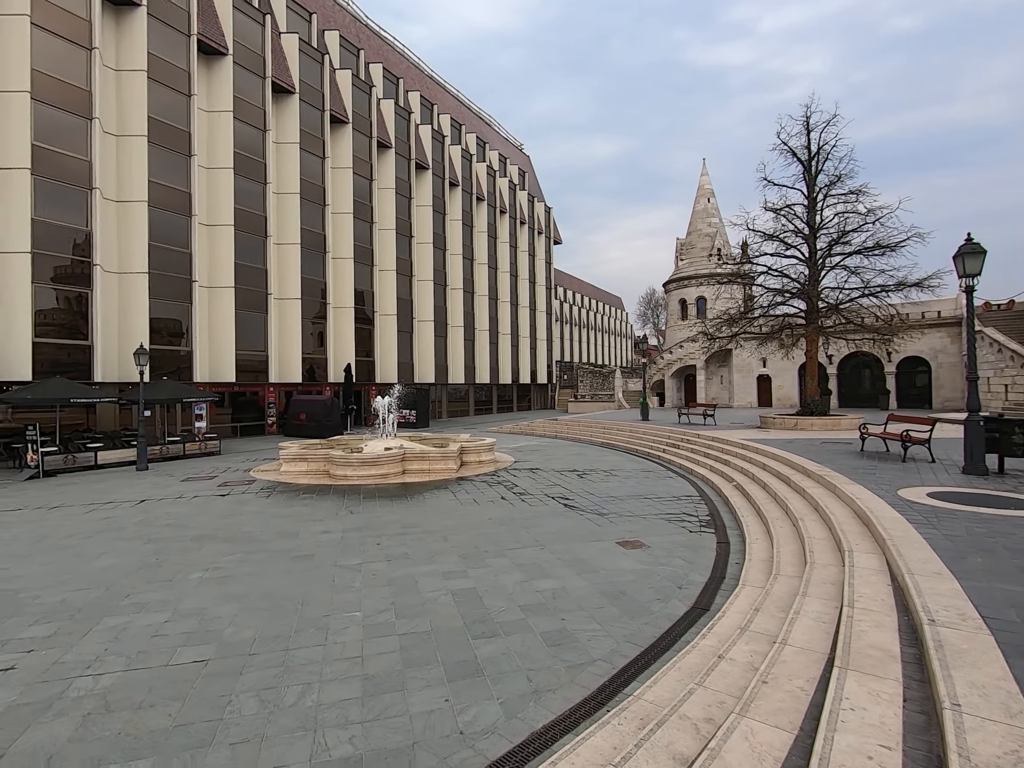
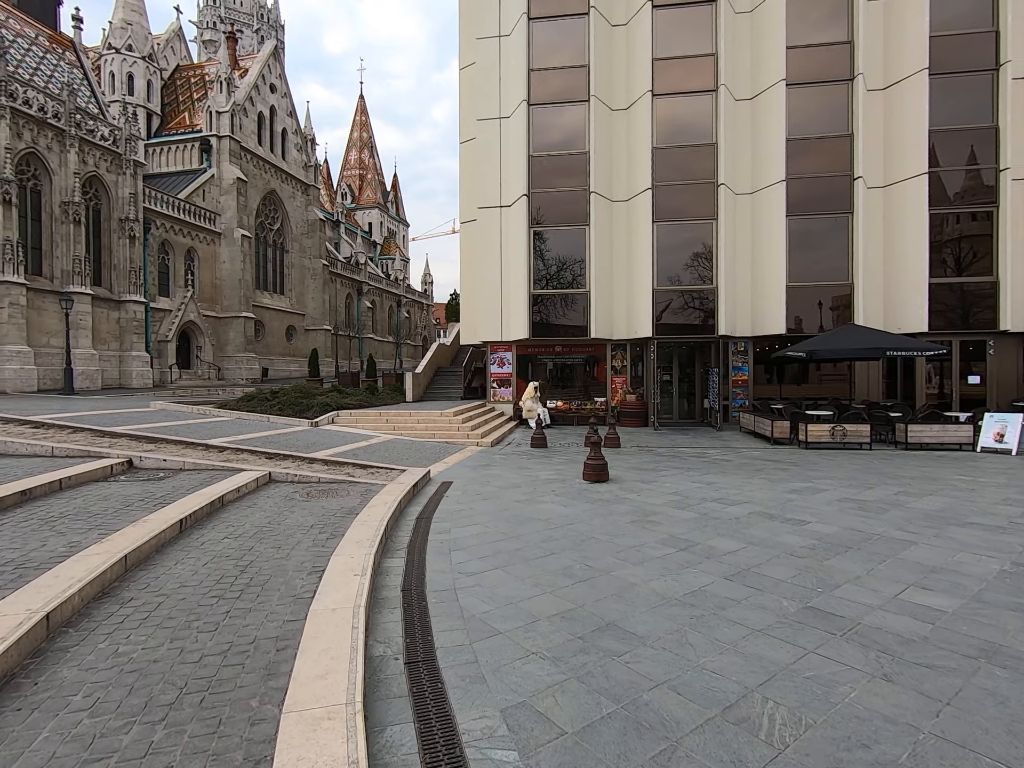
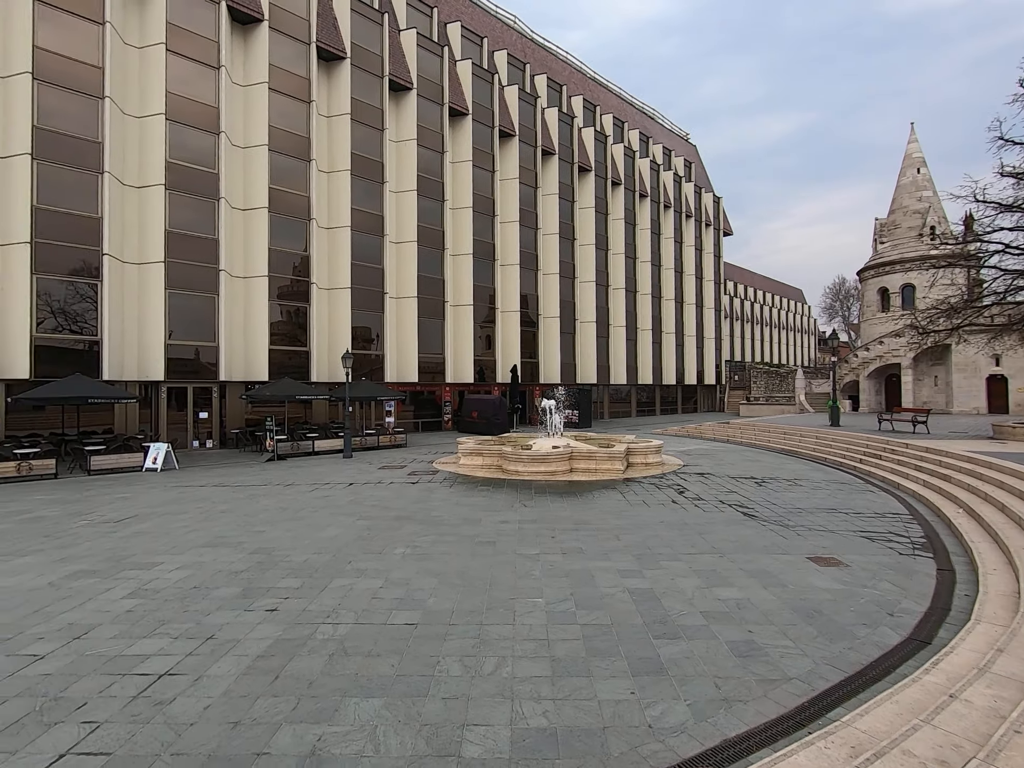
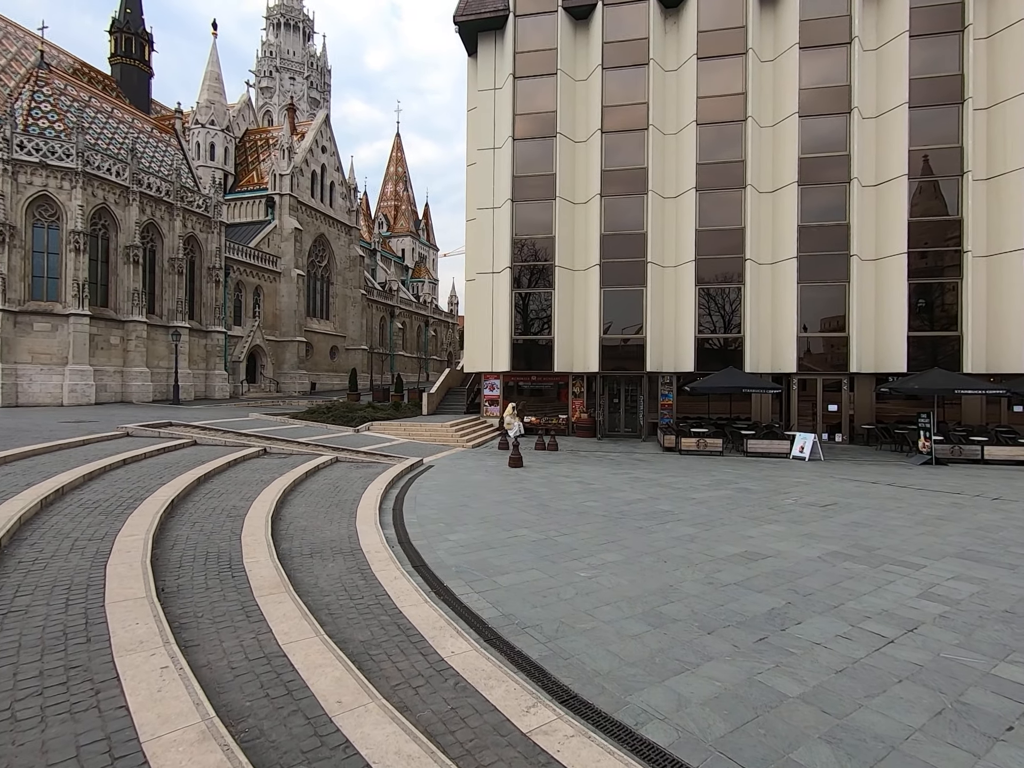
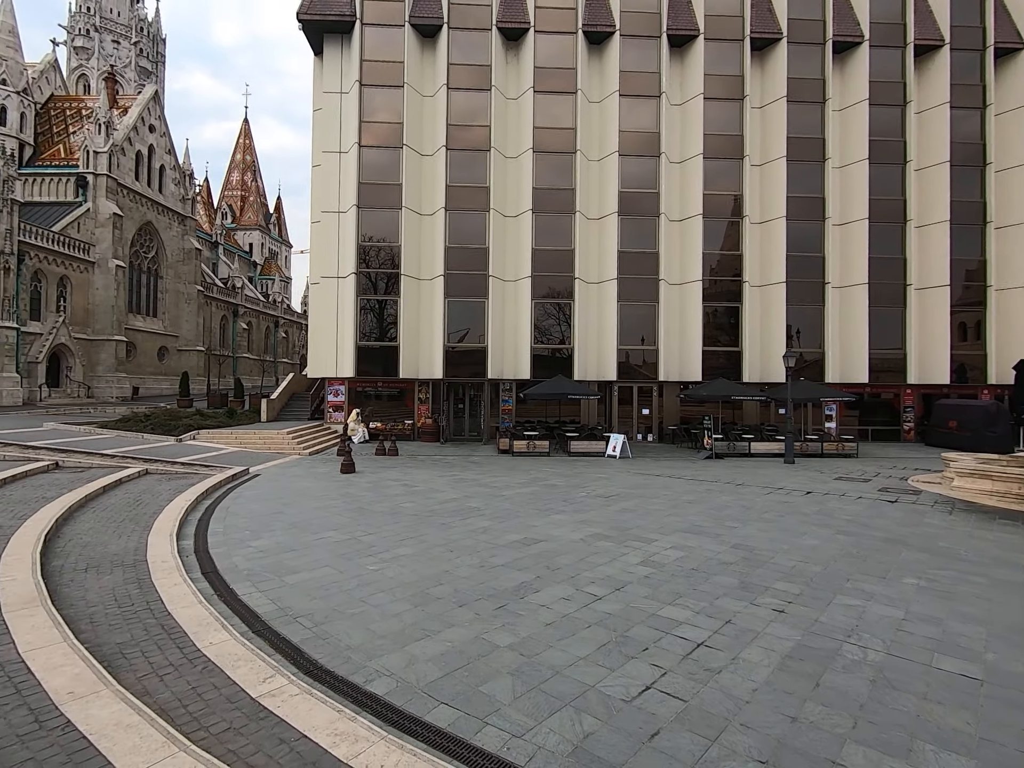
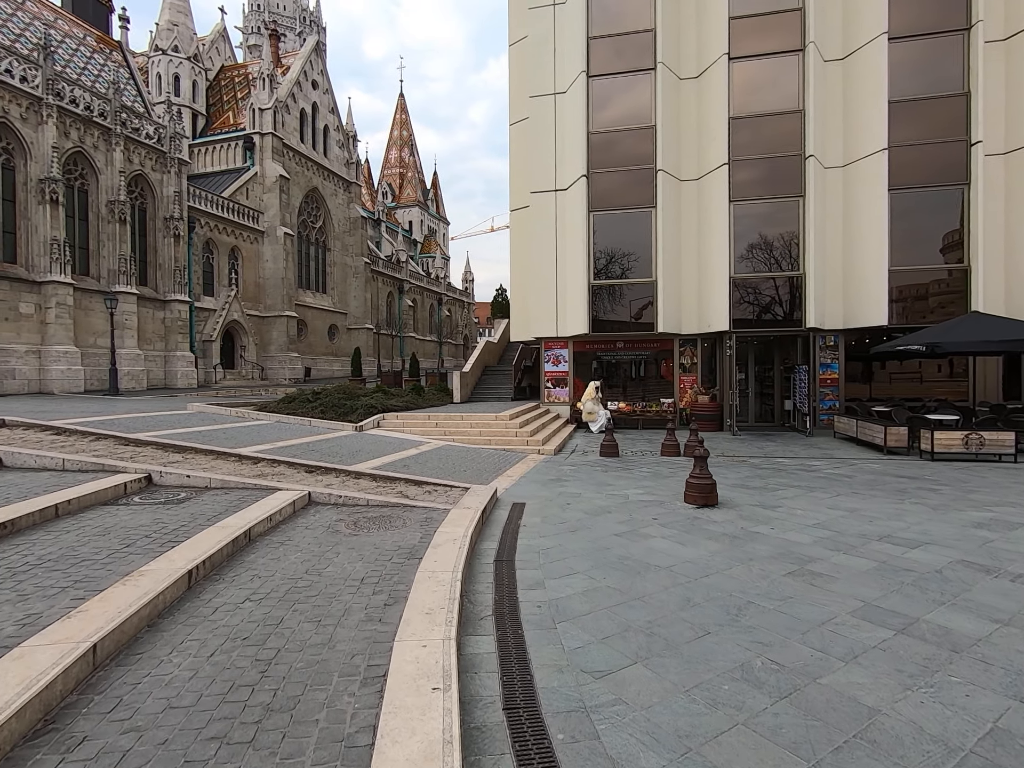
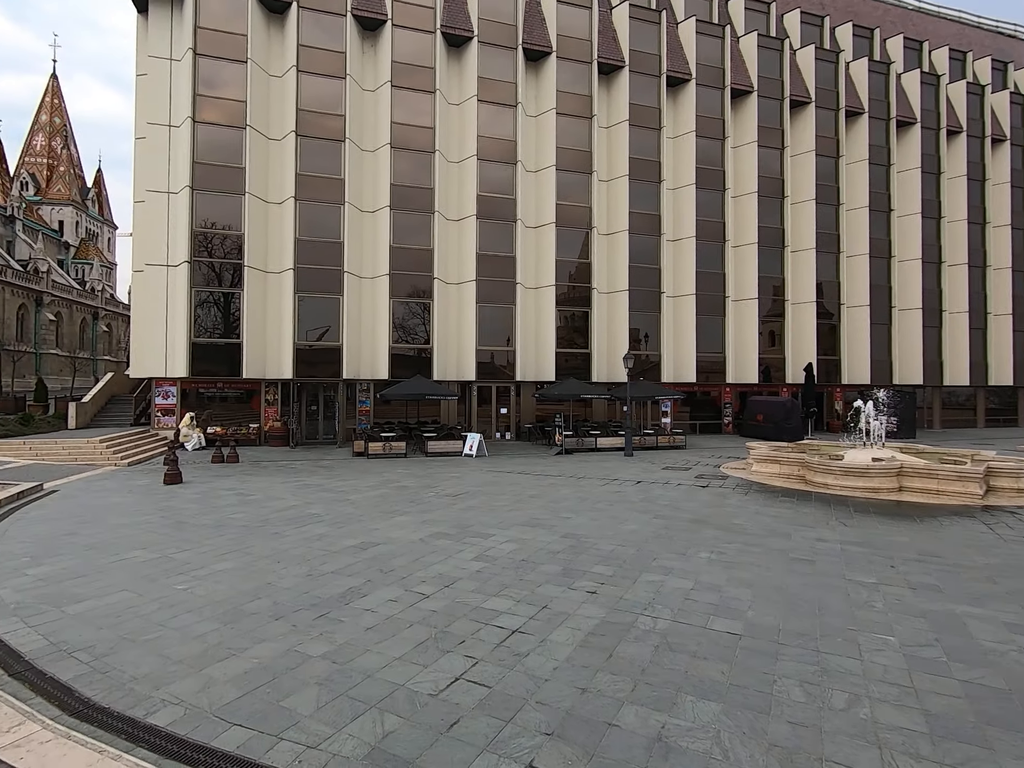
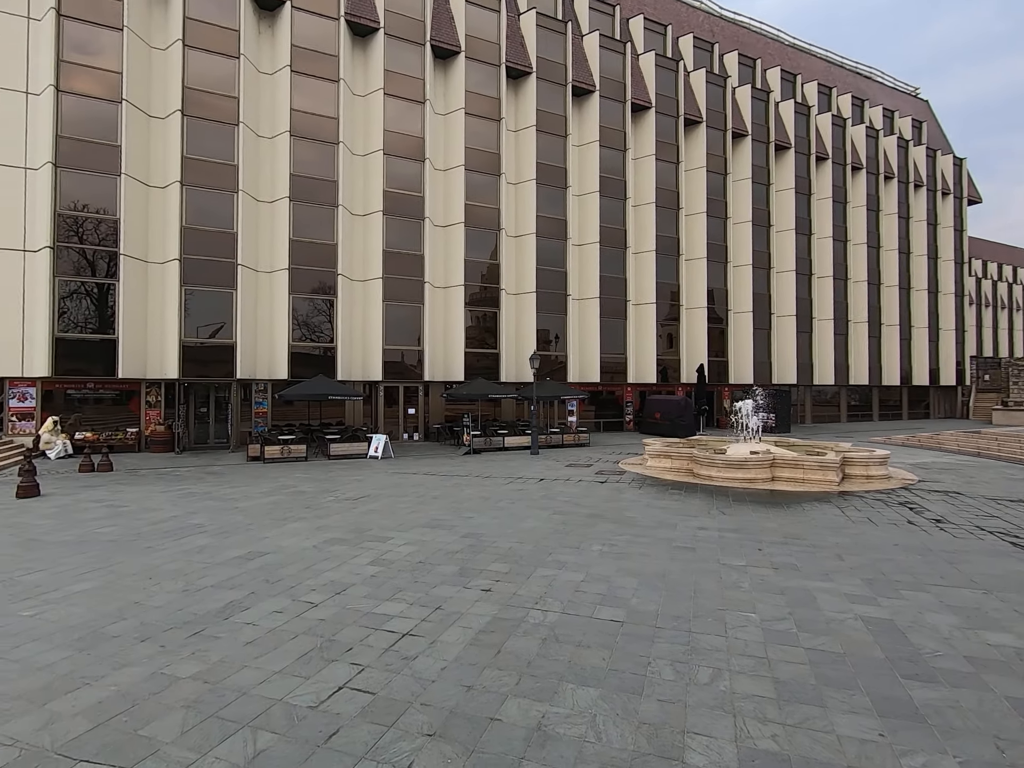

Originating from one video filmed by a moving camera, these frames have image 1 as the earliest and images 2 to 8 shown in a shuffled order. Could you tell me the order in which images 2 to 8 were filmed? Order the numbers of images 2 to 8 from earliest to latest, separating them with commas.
3, 8, 7, 5, 4, 2, 6
